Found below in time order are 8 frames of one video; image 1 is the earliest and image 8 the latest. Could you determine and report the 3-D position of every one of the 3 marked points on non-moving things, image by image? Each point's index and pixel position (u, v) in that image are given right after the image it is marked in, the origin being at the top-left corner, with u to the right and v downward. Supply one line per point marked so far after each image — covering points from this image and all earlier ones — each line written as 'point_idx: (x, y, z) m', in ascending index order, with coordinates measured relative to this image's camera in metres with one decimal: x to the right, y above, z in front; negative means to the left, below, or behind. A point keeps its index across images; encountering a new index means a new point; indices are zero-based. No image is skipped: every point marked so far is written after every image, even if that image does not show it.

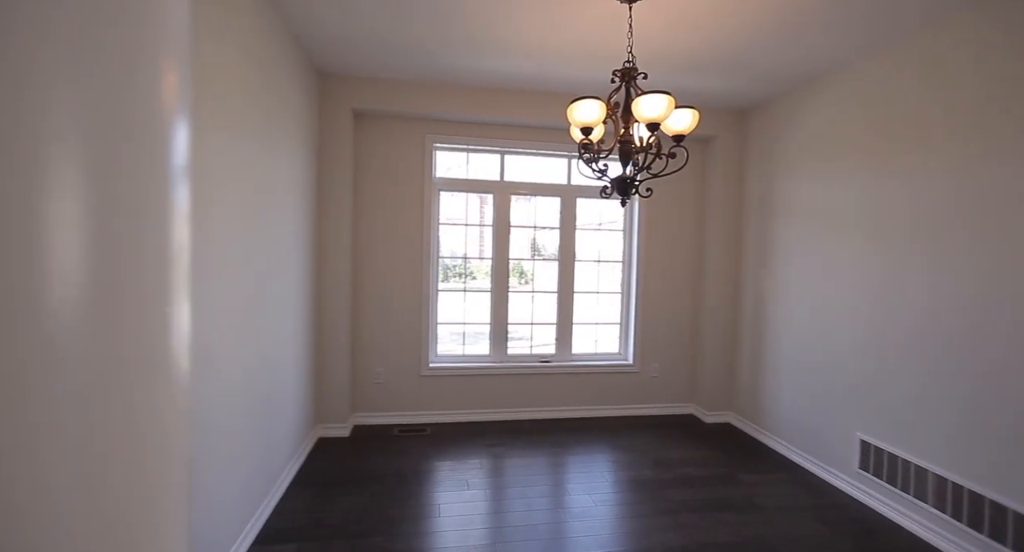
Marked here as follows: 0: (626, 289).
0: (+1.0, -0.1, +4.1) m
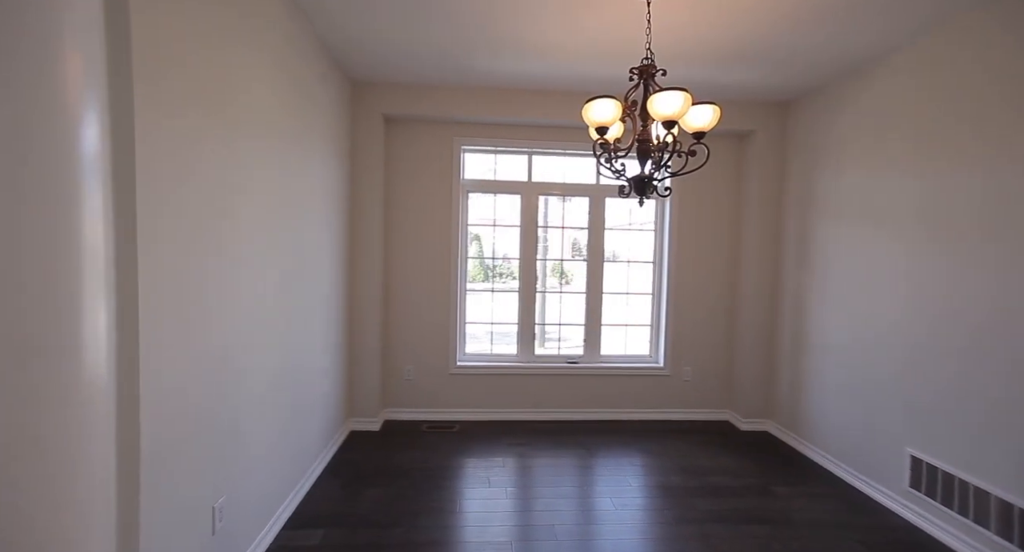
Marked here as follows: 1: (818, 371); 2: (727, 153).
0: (+1.3, -0.1, +4.0) m
1: (+2.3, -0.7, +3.3) m
2: (+1.8, +1.1, +3.9) m
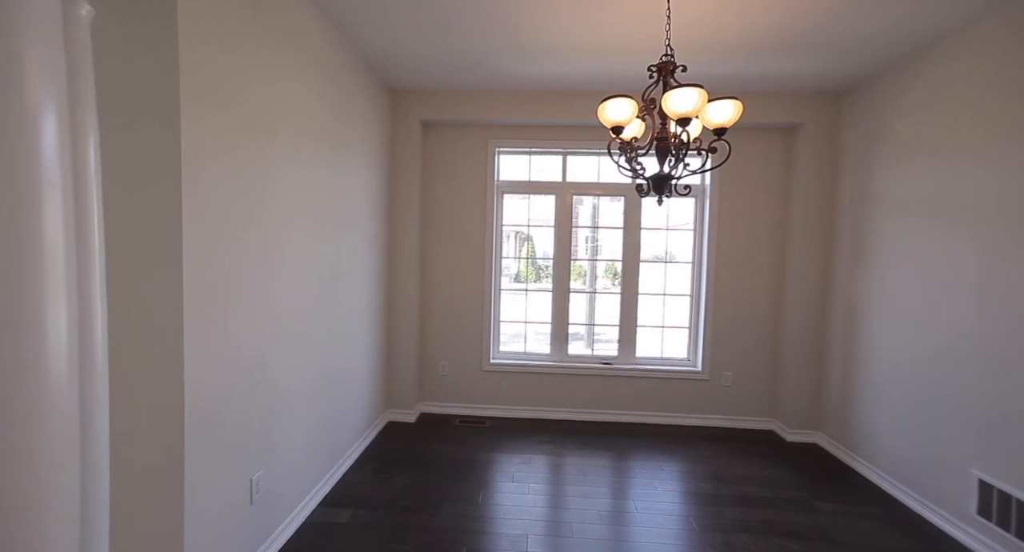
0: (+1.6, -0.1, +3.8) m
1: (+2.5, -0.7, +3.1) m
2: (+2.1, +1.0, +3.7) m
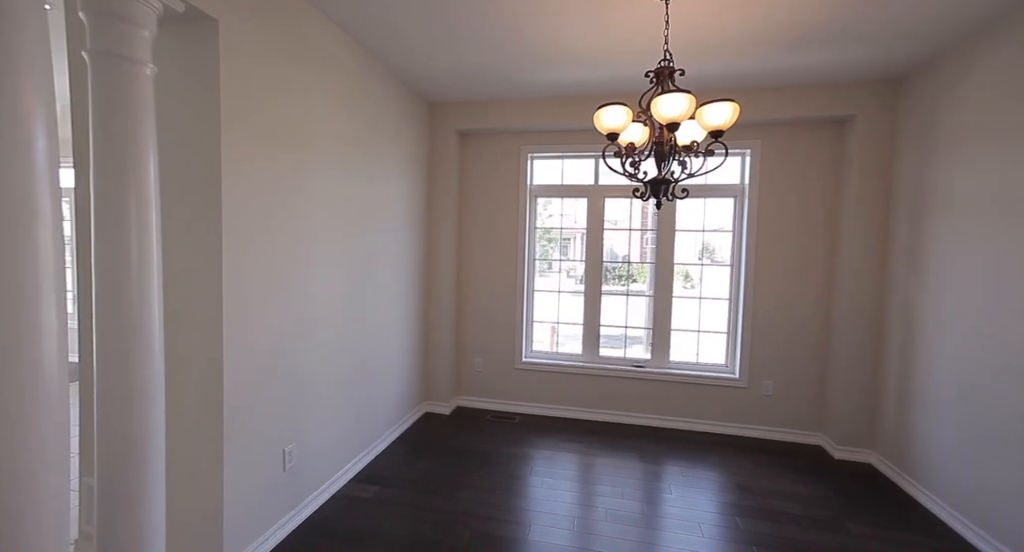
0: (+1.8, -0.2, +3.7) m
1: (+2.6, -0.8, +2.8) m
2: (+2.4, +1.0, +3.4) m
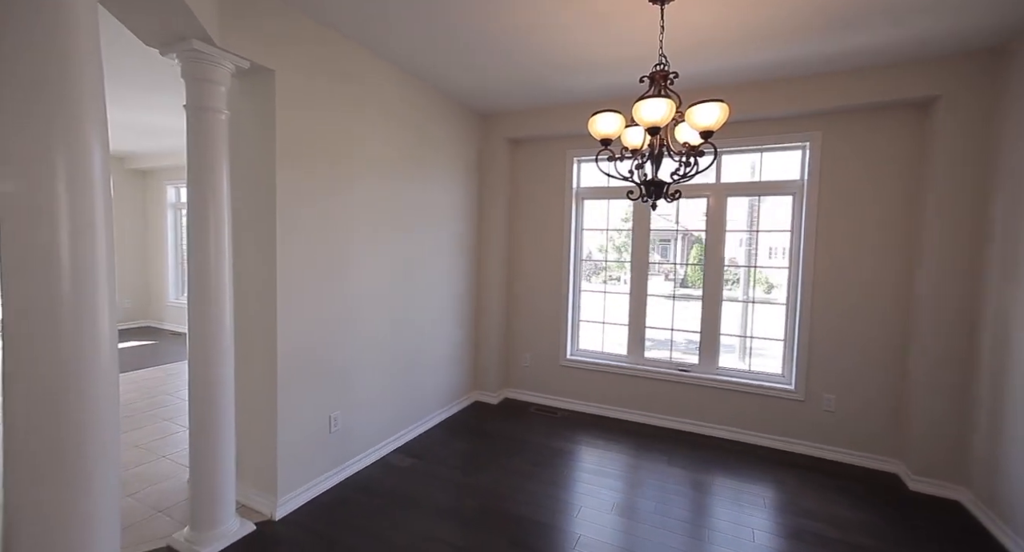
0: (+2.1, -0.2, +3.4) m
1: (+2.7, -0.8, +2.4) m
2: (+2.6, +1.0, +3.0) m
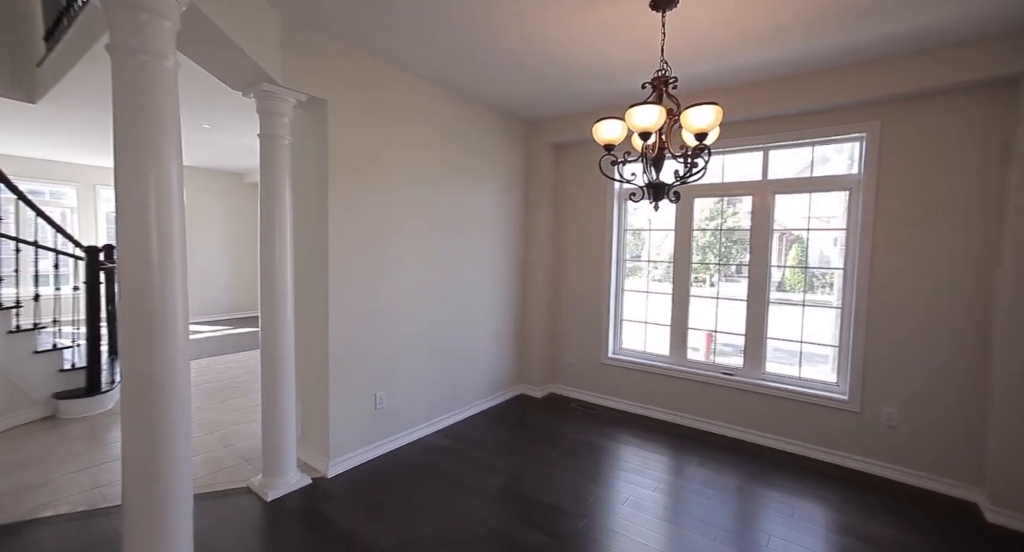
0: (+2.4, -0.2, +3.2) m
1: (+2.7, -0.8, +2.0) m
2: (+2.8, +1.0, +2.7) m
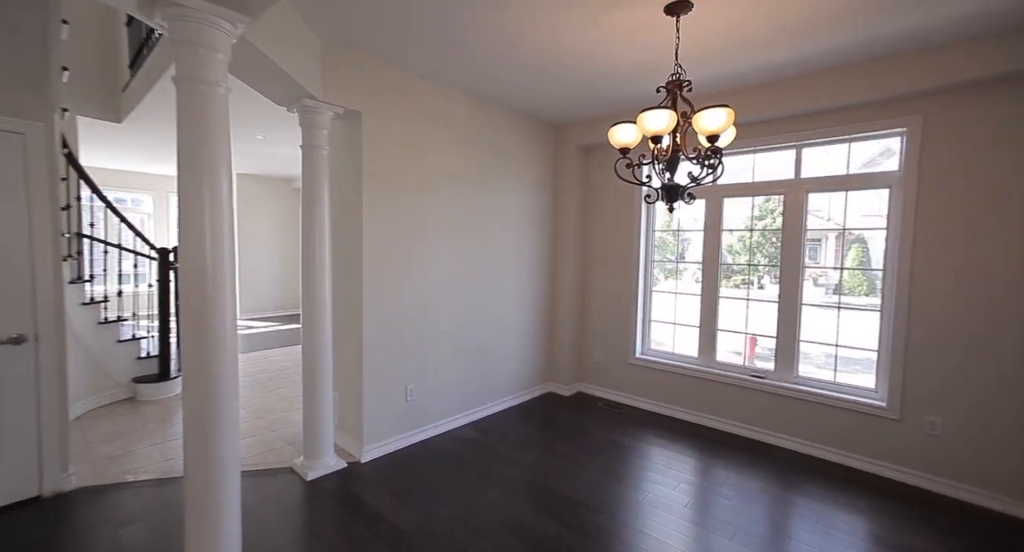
0: (+2.5, -0.2, +3.0) m
1: (+2.7, -0.8, +1.9) m
2: (+2.9, +1.0, +2.5) m
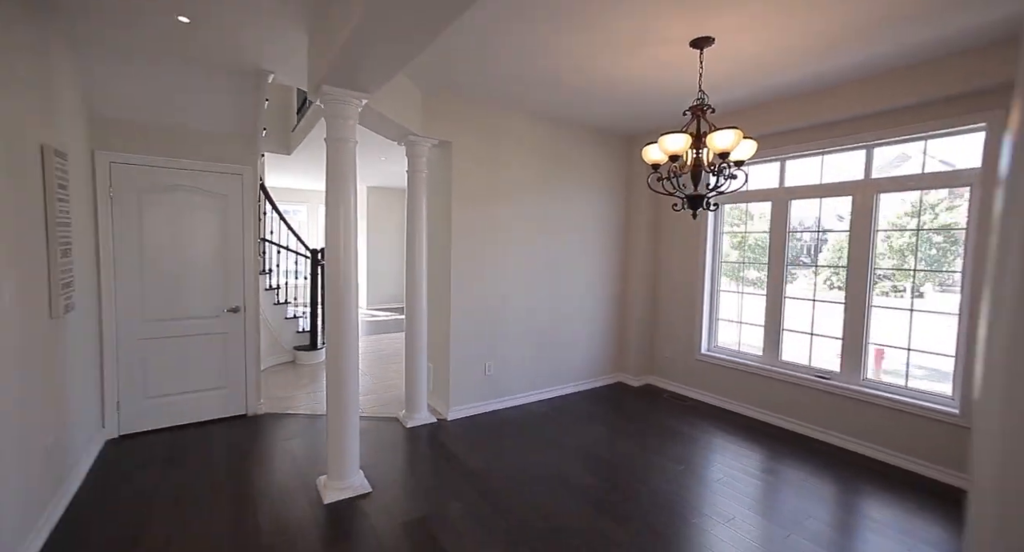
0: (+2.9, -0.2, +2.9) m
1: (+2.8, -0.8, +1.8) m
2: (+3.2, +0.9, +2.3) m
